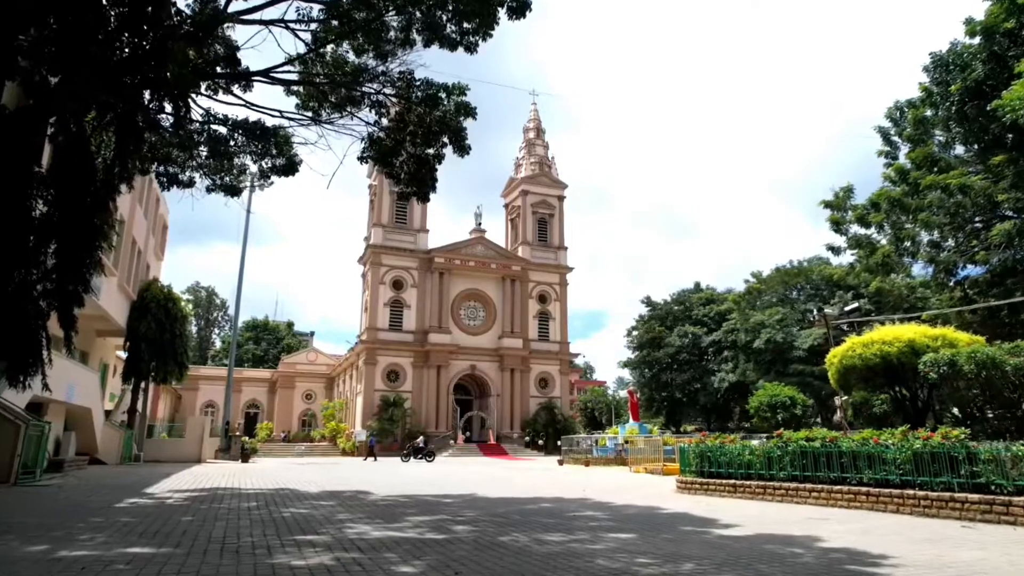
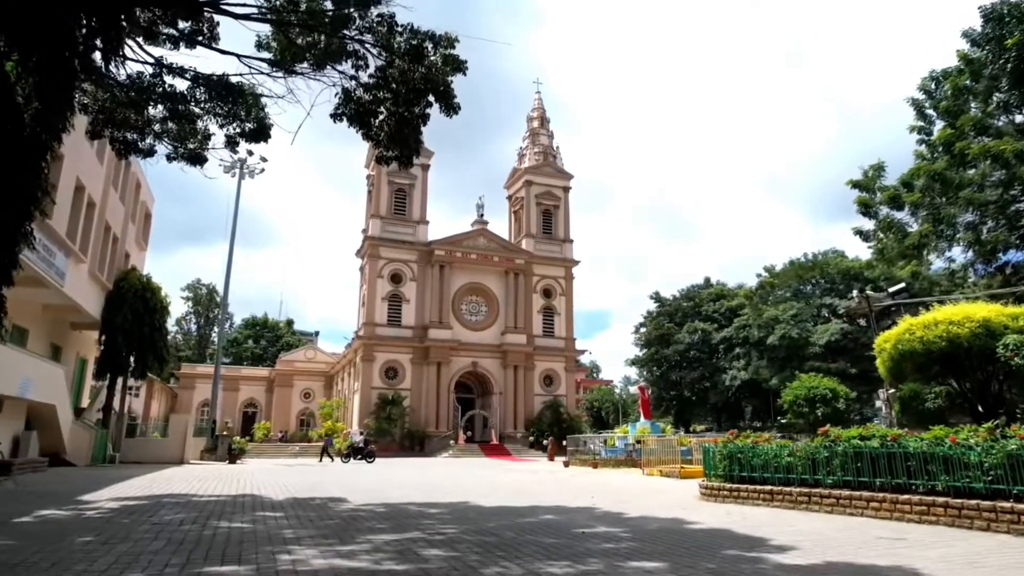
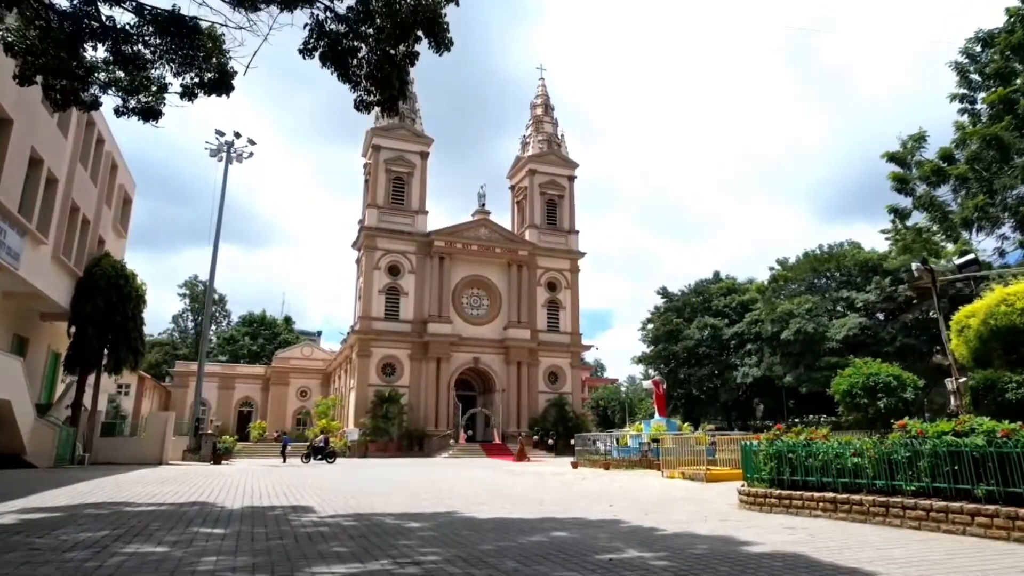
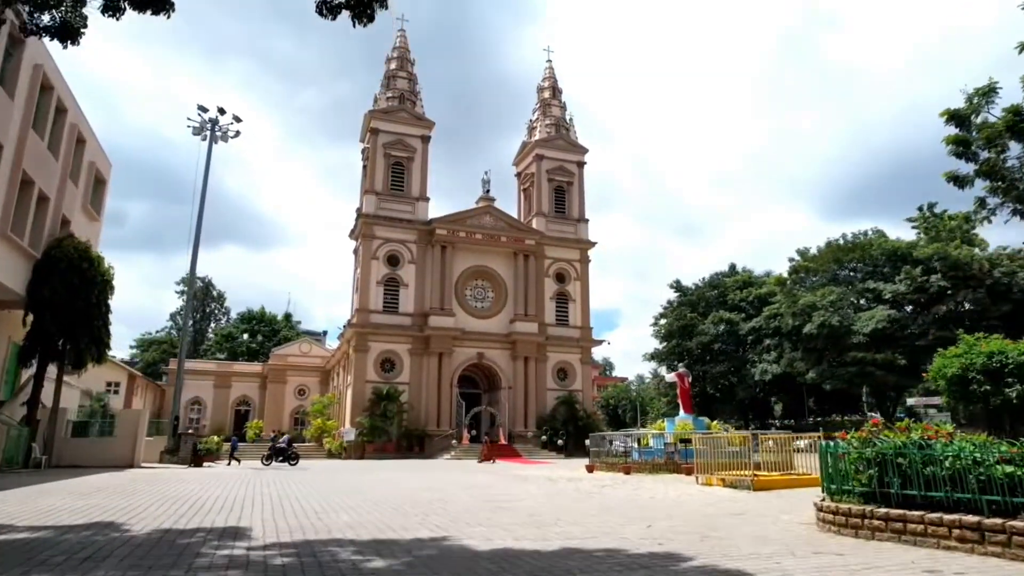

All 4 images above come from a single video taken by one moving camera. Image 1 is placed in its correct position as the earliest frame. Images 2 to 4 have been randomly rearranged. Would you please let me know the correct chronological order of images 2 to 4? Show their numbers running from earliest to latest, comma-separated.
2, 3, 4
